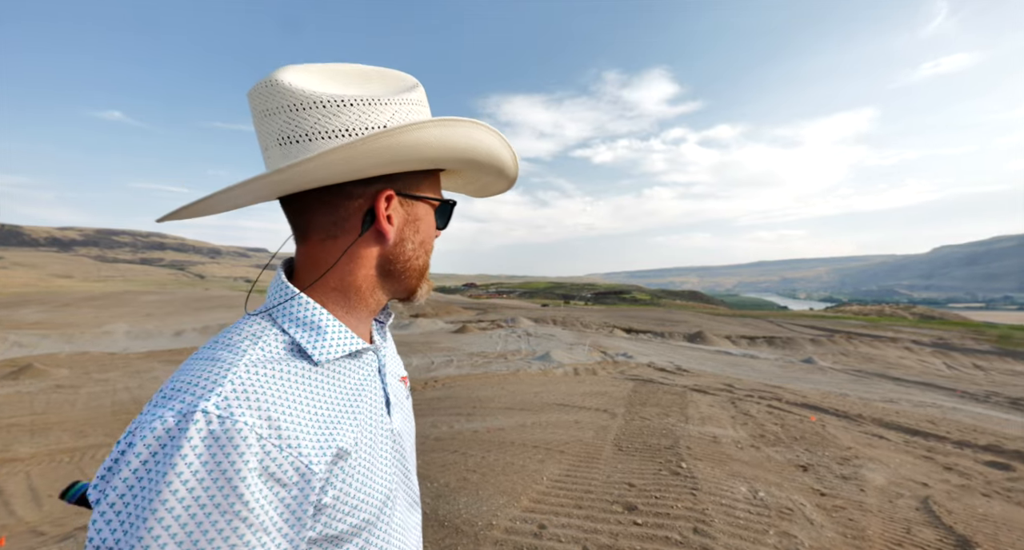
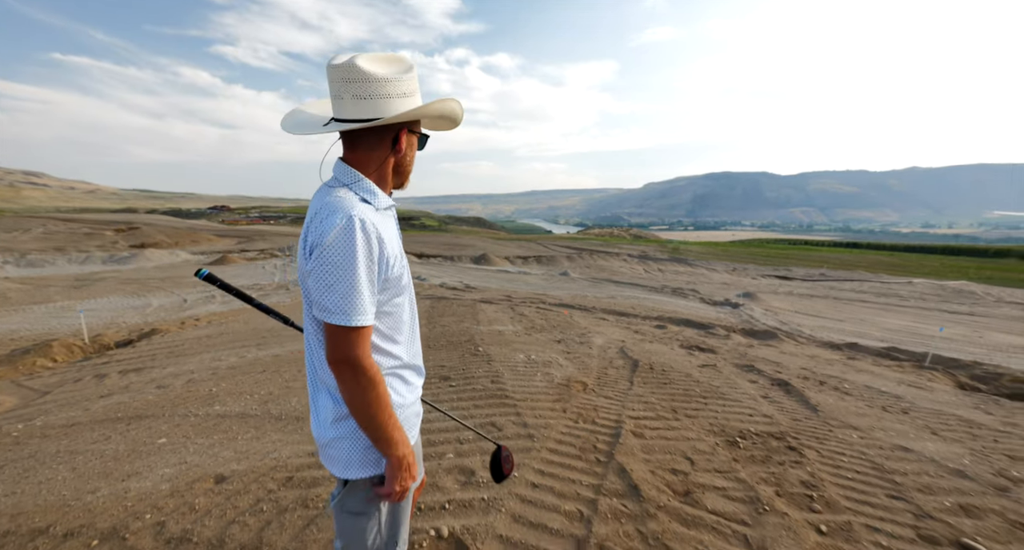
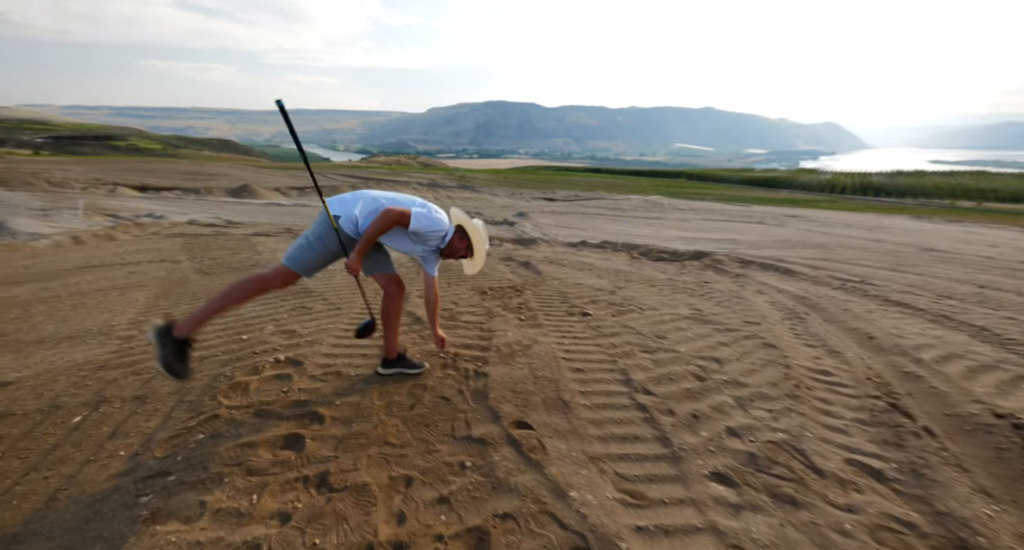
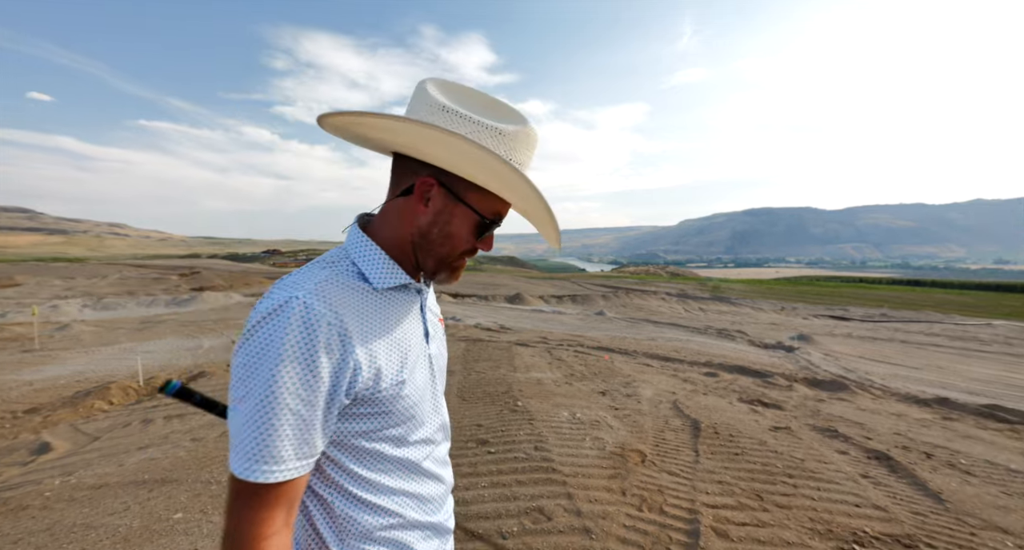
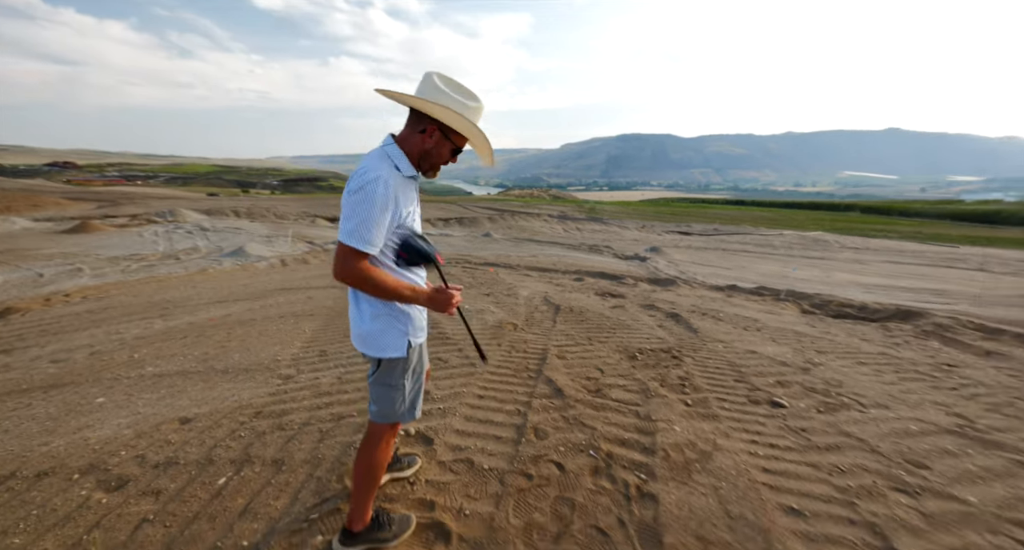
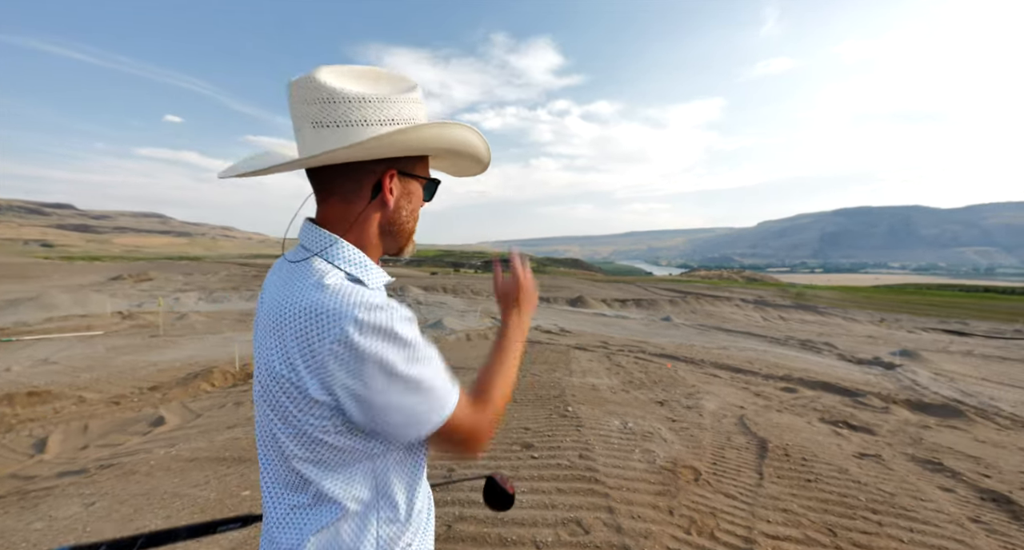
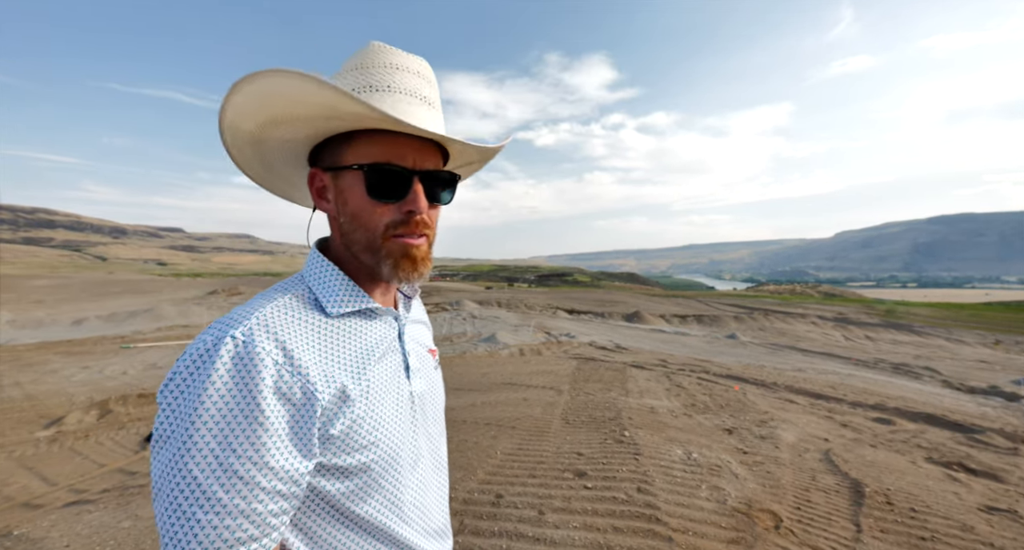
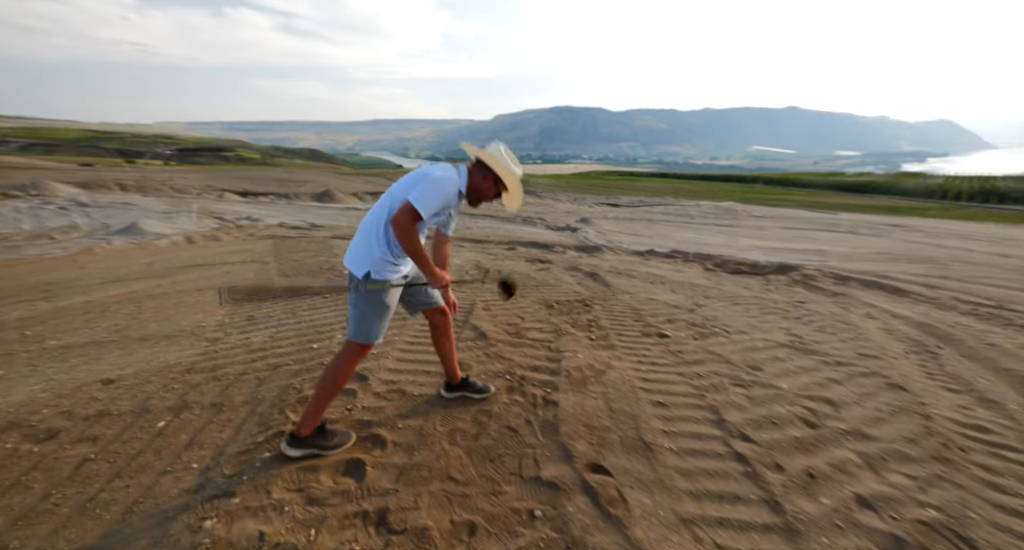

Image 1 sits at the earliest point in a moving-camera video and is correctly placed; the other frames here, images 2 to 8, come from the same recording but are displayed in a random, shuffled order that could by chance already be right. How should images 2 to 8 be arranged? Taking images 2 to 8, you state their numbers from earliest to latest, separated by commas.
7, 6, 4, 2, 5, 8, 3
